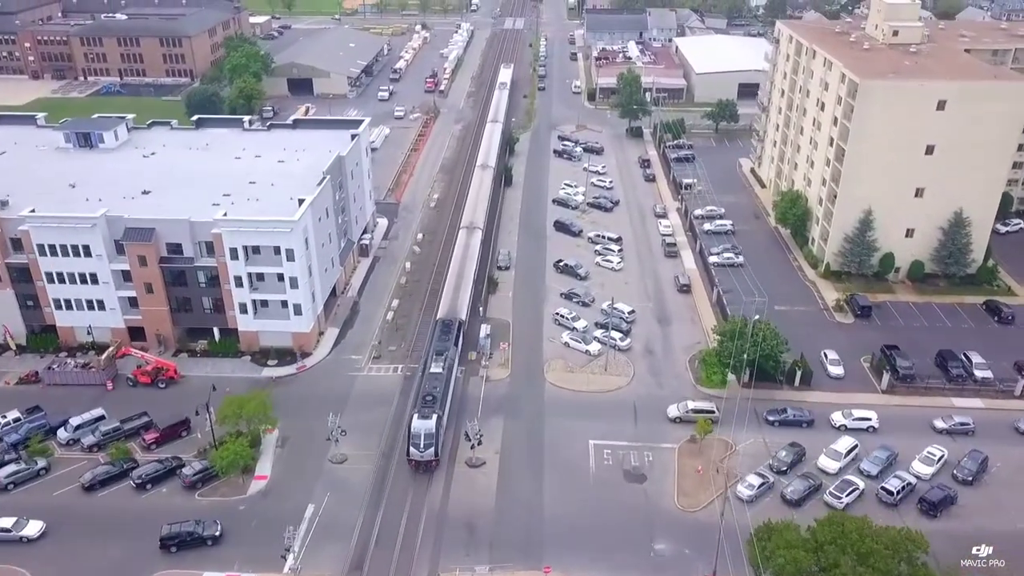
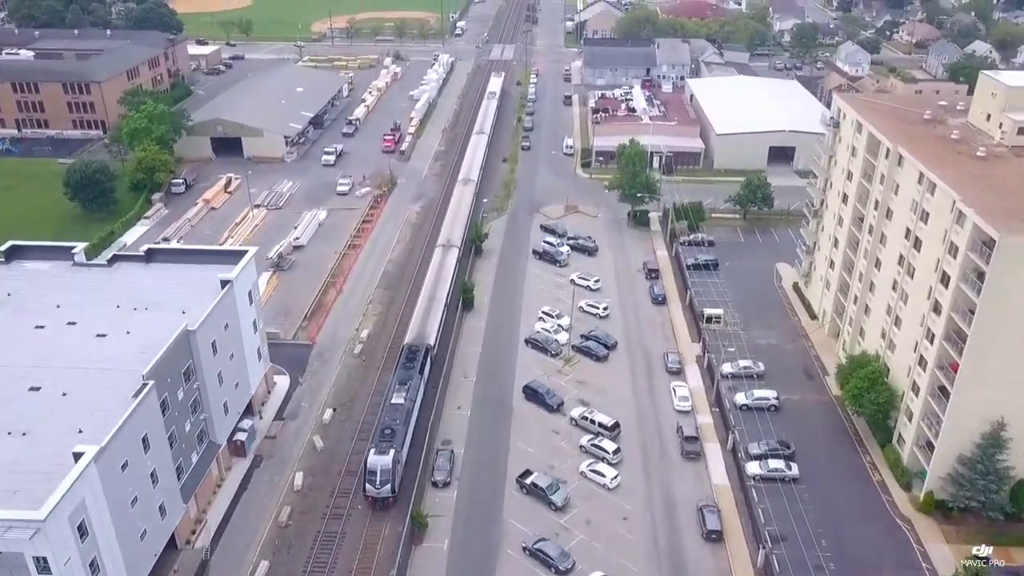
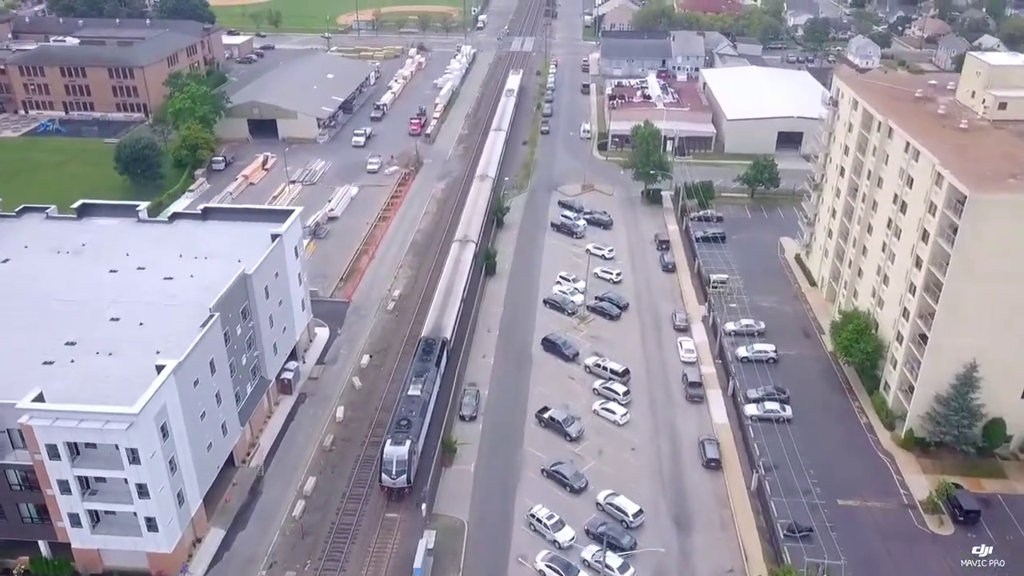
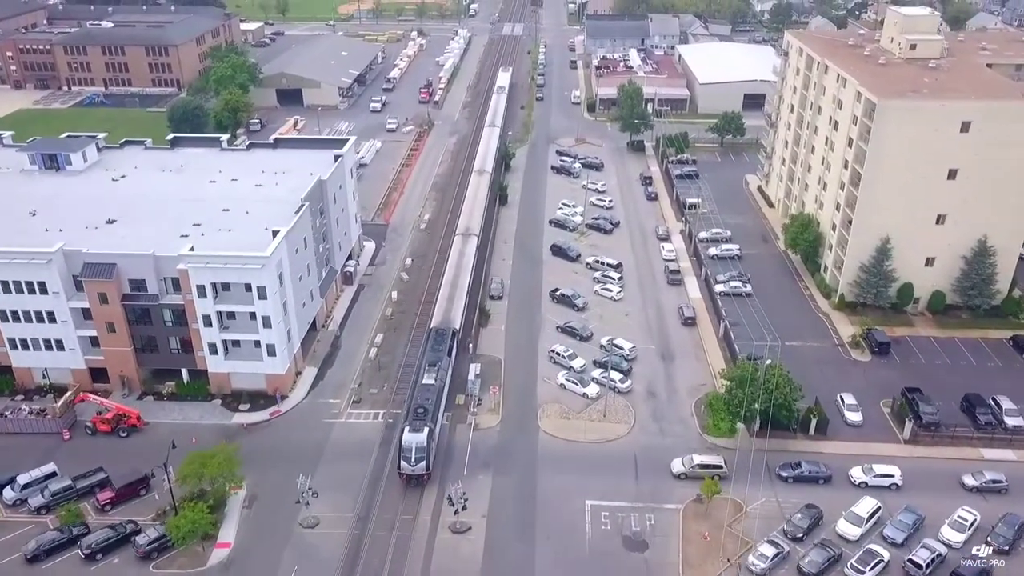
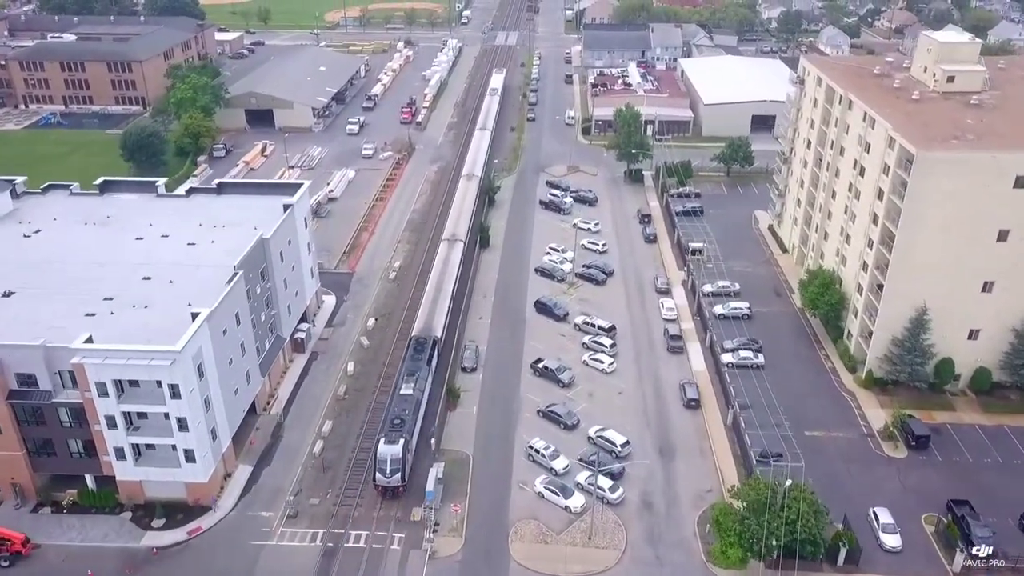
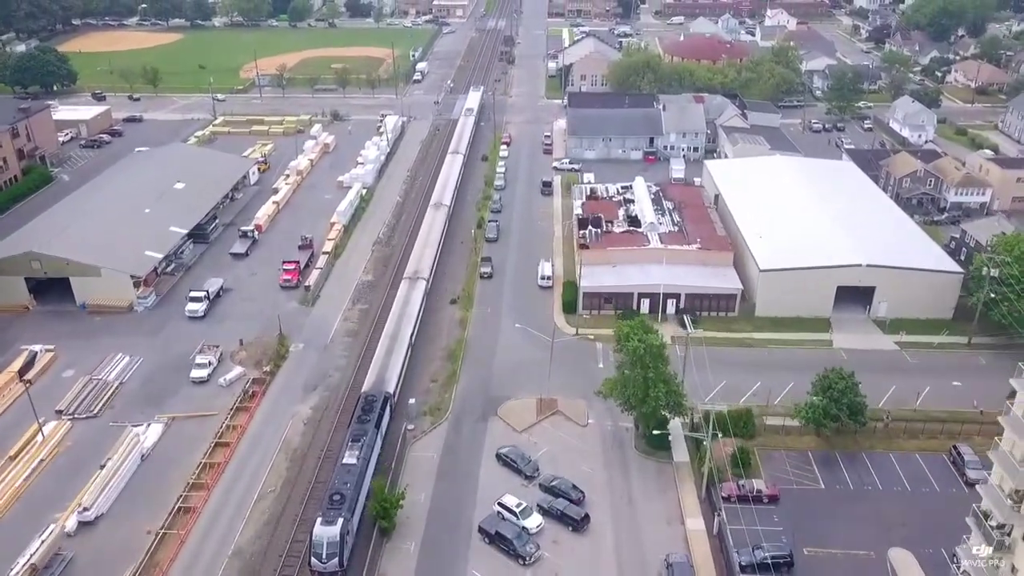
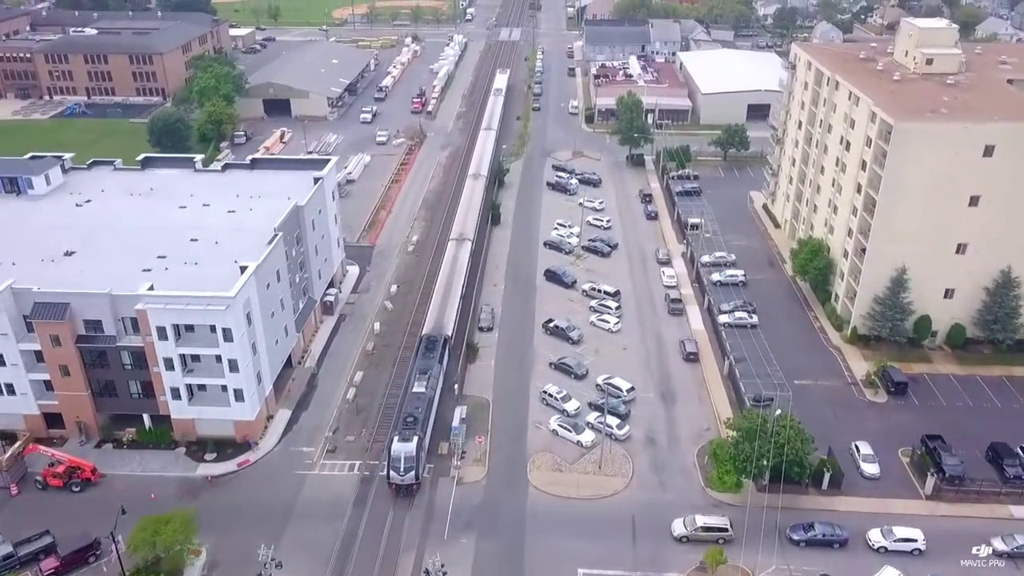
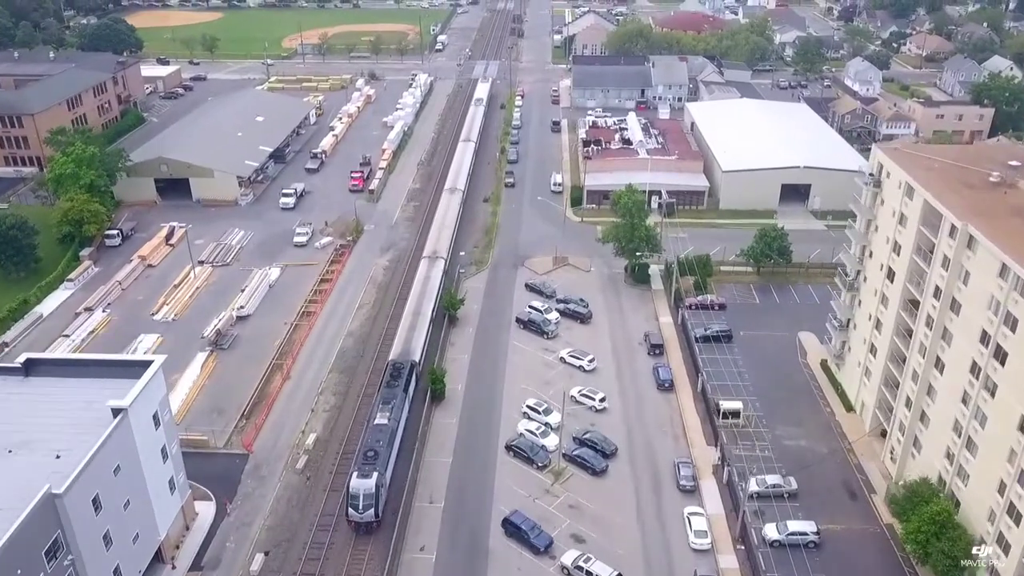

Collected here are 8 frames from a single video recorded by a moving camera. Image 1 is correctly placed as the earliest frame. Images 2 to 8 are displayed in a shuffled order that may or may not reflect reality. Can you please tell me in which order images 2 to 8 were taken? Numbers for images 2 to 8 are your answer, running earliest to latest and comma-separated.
4, 7, 5, 3, 2, 8, 6
